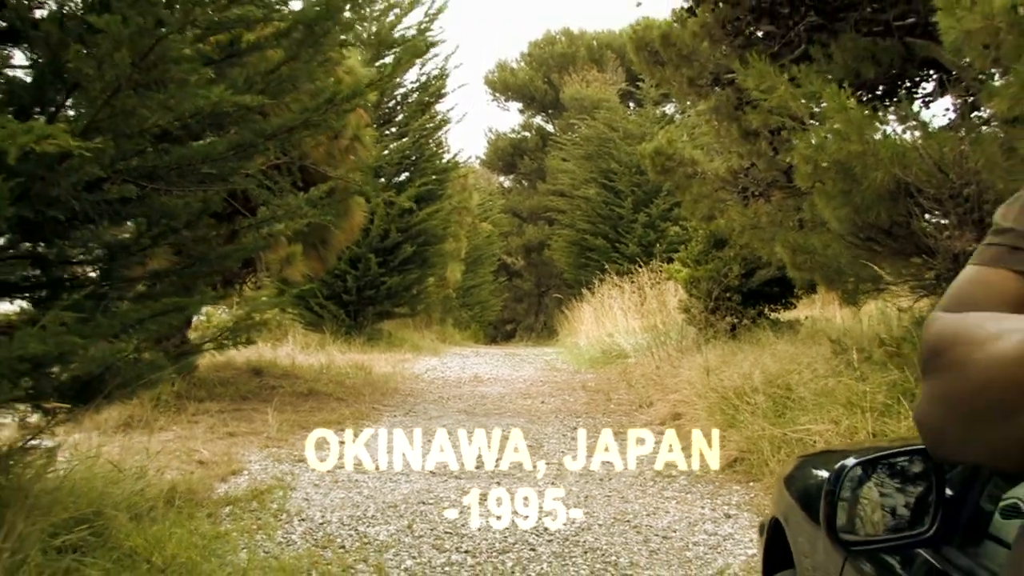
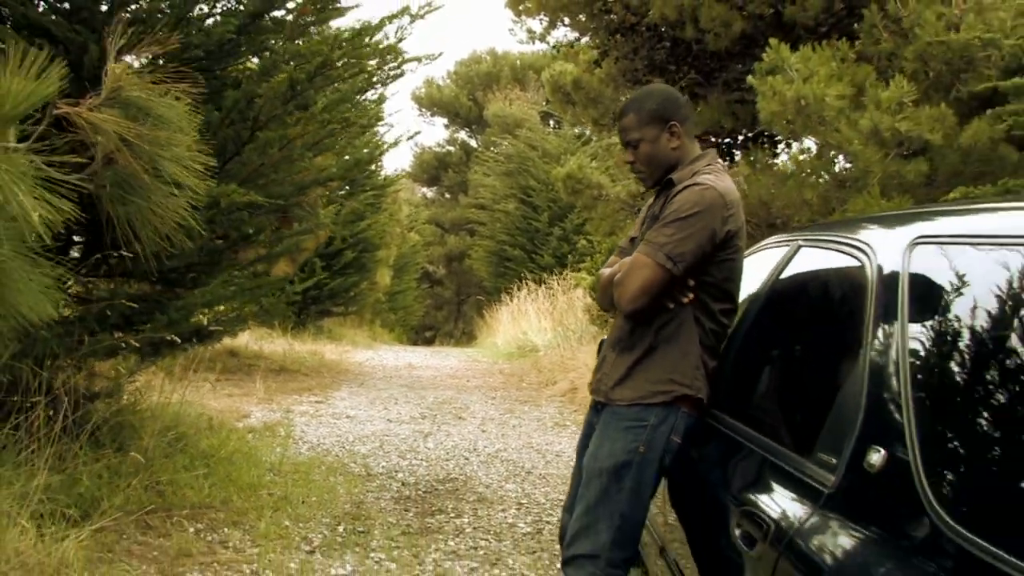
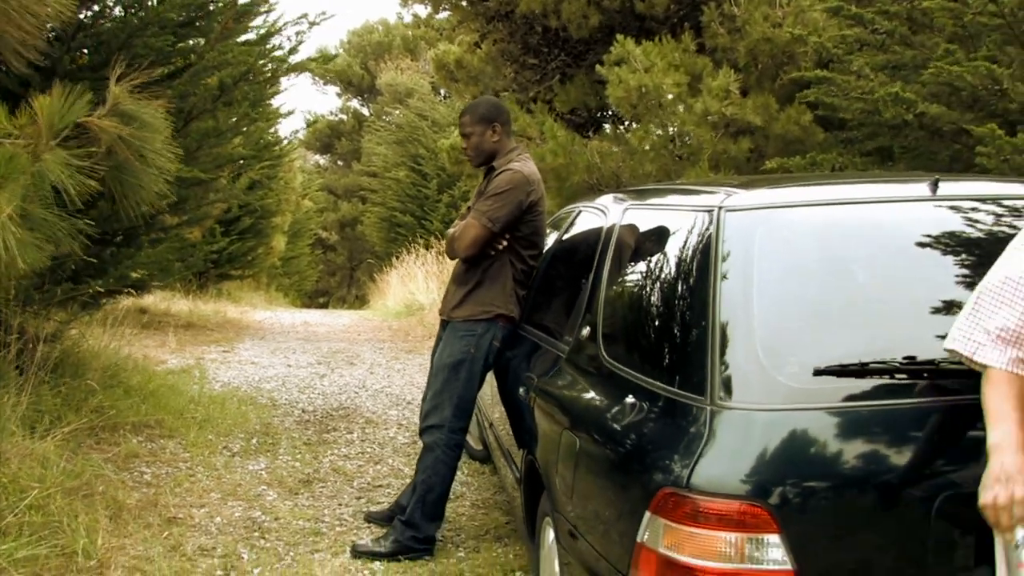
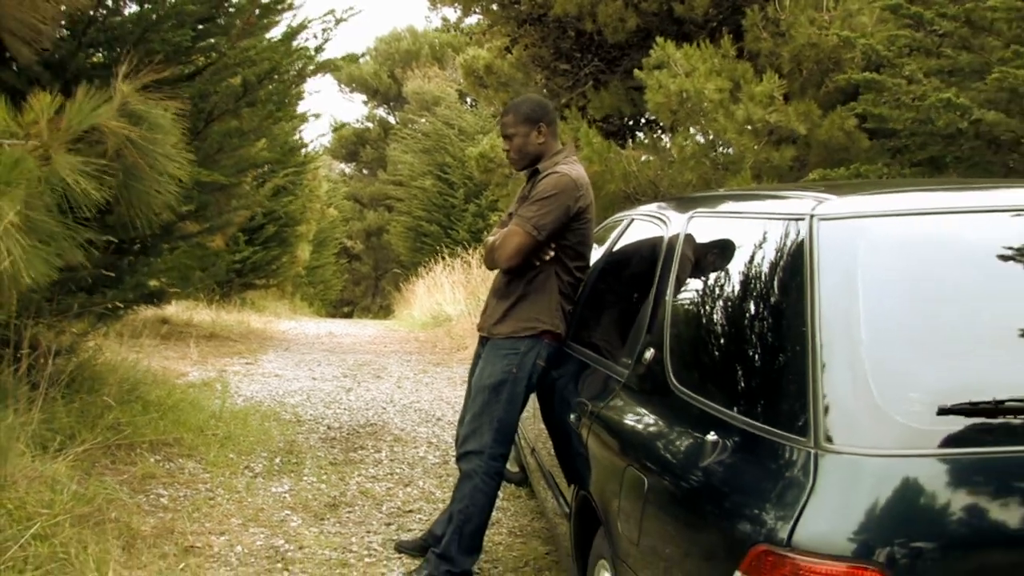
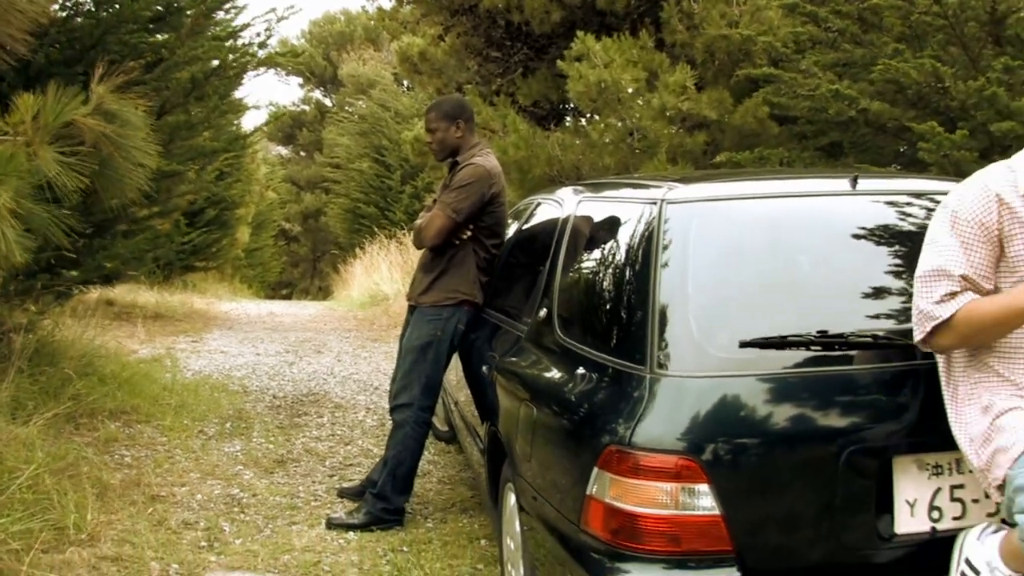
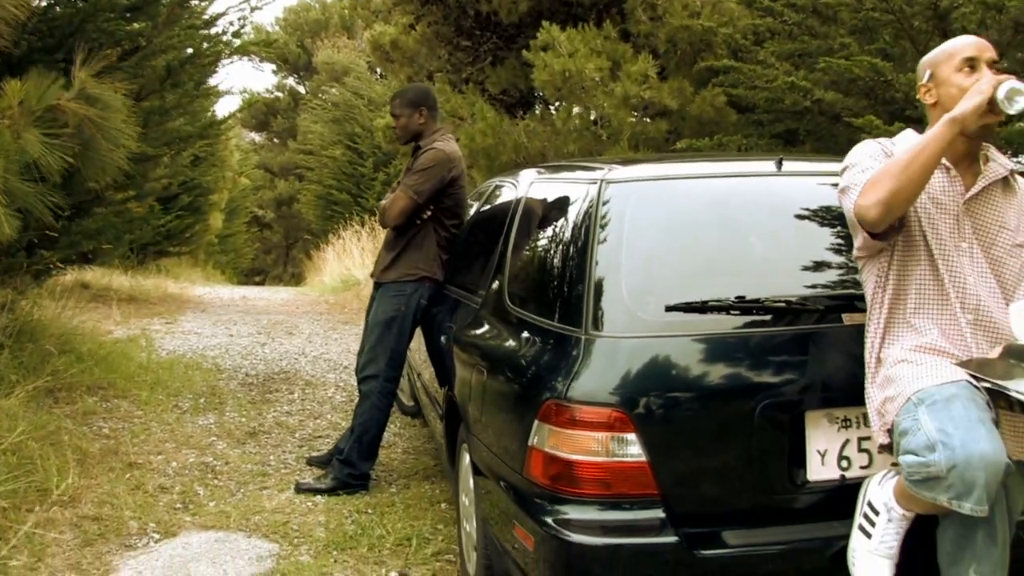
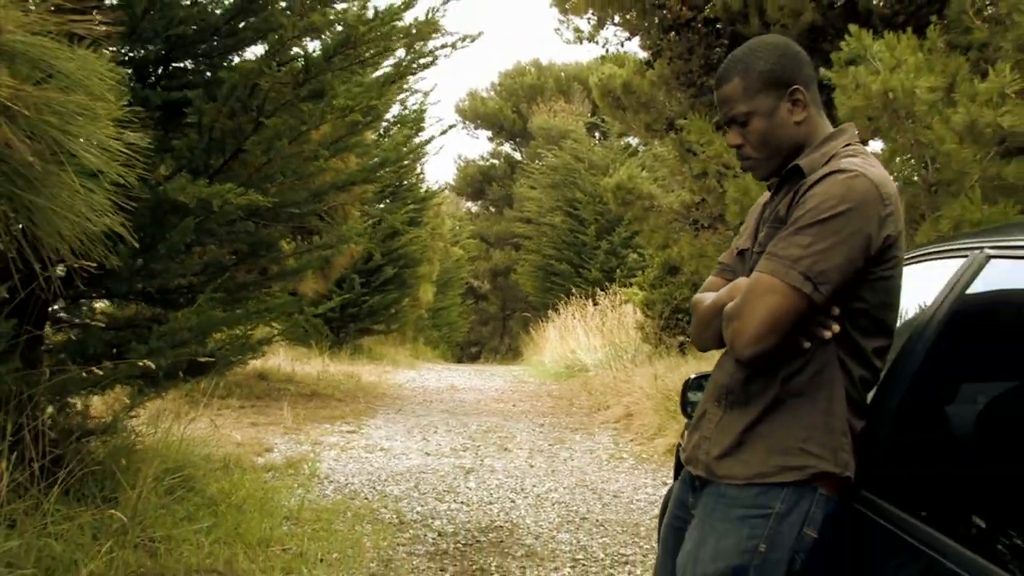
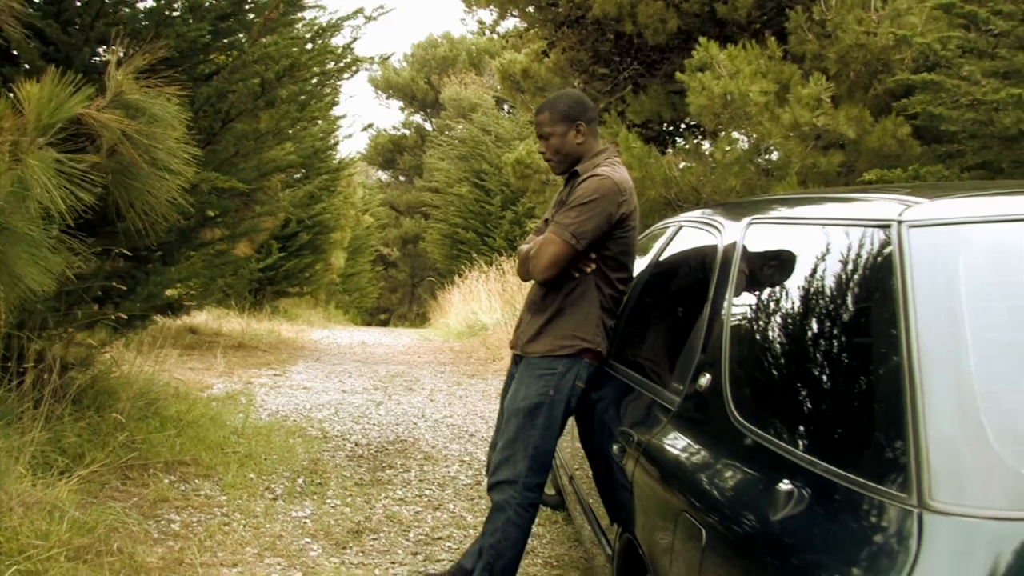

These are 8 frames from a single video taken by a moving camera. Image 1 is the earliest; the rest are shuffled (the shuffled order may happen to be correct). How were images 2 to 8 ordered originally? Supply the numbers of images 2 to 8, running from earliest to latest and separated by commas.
7, 2, 8, 4, 3, 5, 6
